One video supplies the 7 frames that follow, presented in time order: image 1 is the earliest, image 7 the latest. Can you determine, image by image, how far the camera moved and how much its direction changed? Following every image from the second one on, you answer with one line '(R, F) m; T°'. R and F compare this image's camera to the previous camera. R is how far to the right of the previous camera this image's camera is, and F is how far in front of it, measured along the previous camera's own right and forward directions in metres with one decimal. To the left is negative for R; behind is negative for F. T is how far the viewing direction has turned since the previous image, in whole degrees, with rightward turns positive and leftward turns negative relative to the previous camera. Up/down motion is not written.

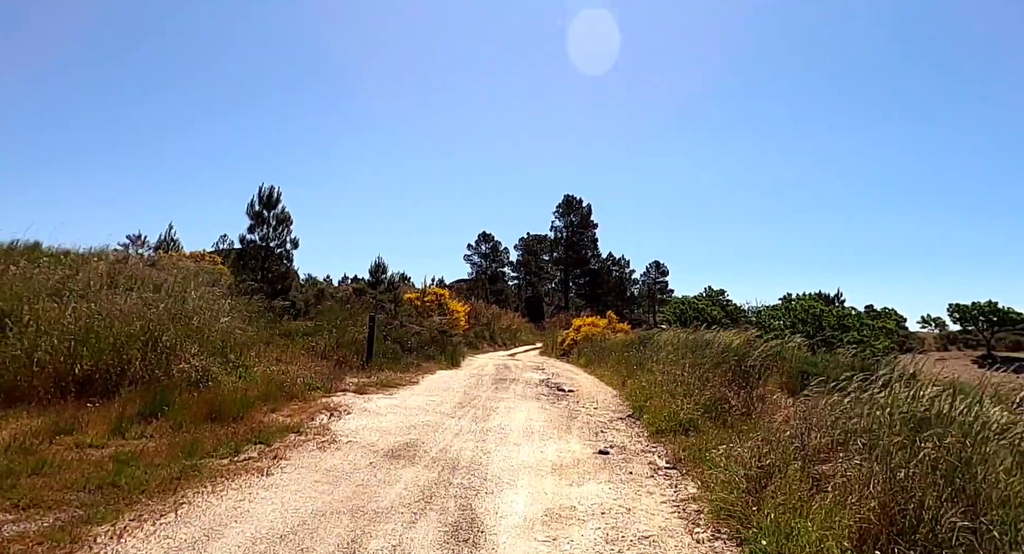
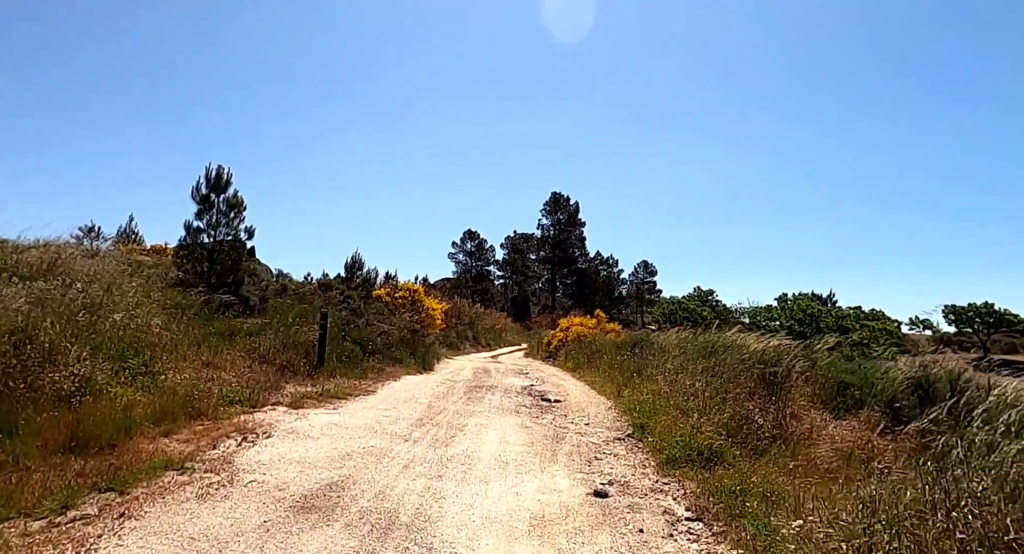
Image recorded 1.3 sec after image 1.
(+0.2, +2.7) m; +1°
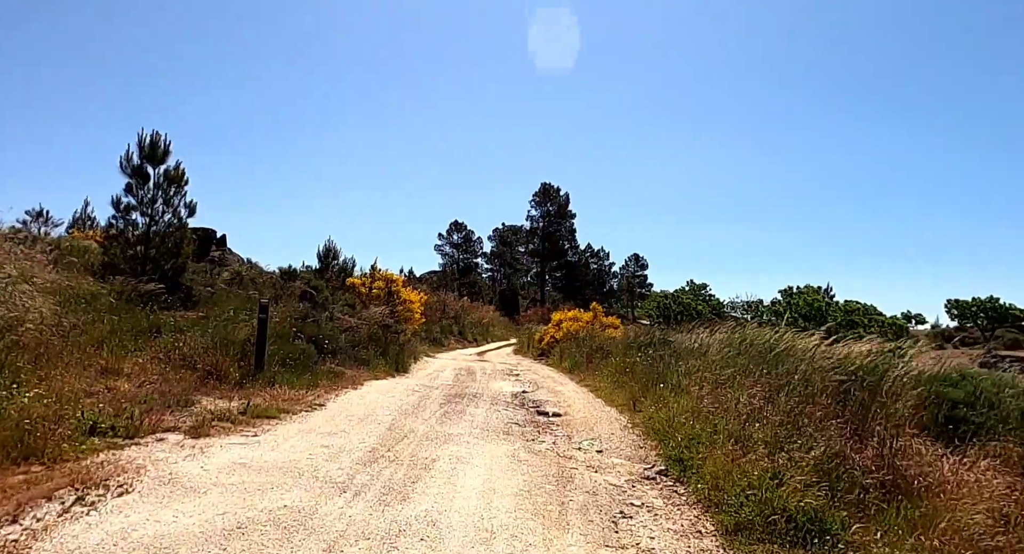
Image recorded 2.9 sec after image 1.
(0.0, +3.2) m; +1°
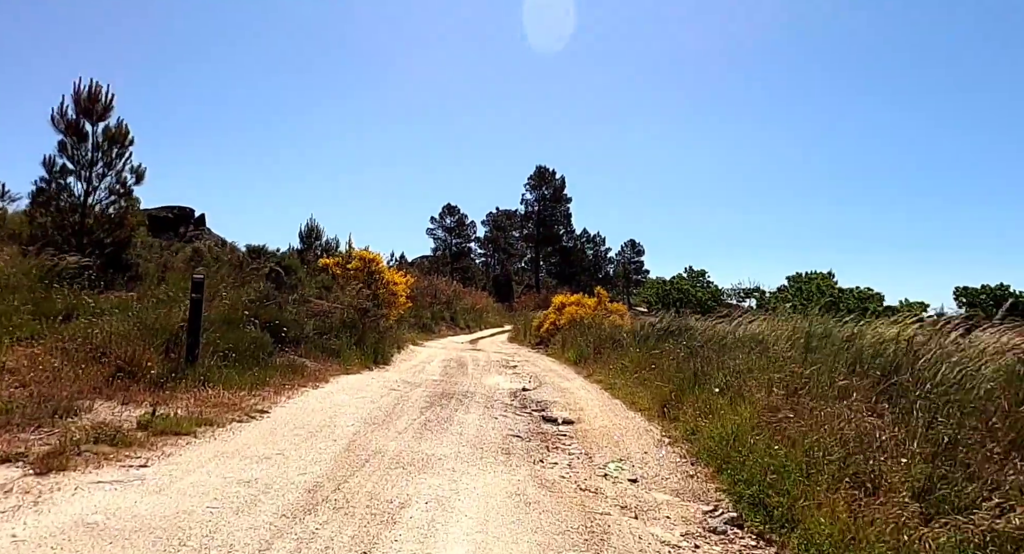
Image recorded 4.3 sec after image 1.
(-0.1, +2.7) m; +1°
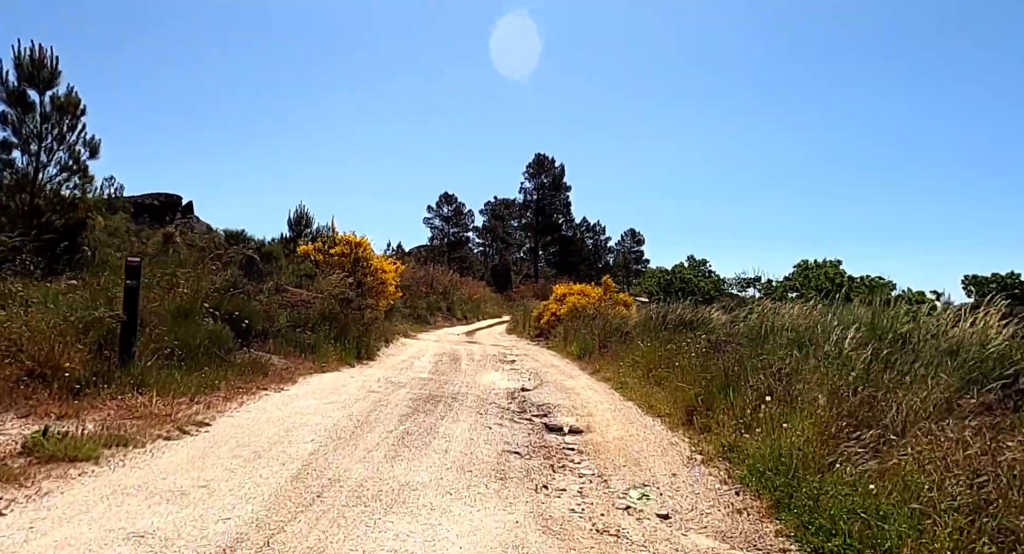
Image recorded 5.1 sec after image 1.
(0.0, +1.6) m; 0°
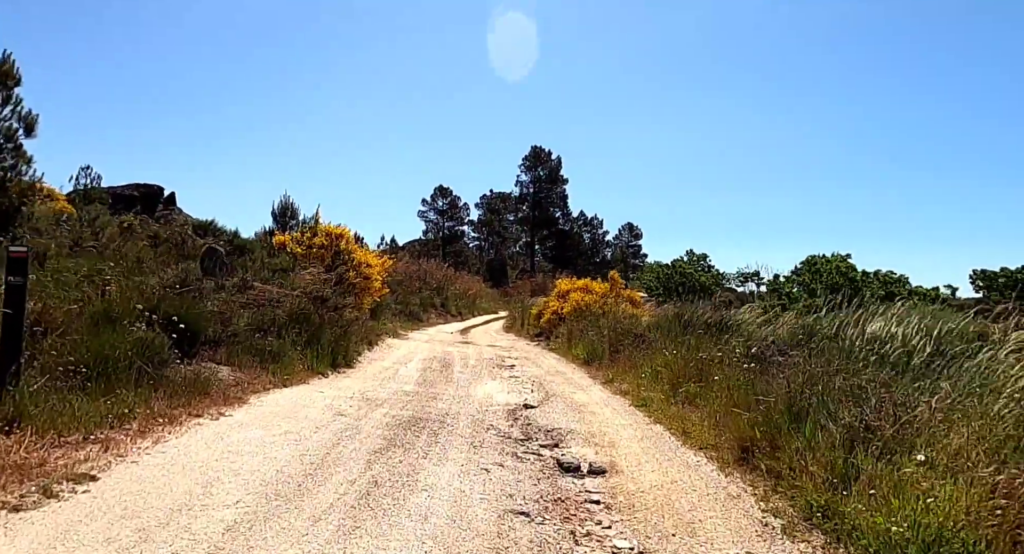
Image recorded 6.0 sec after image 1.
(-0.1, +2.0) m; 0°
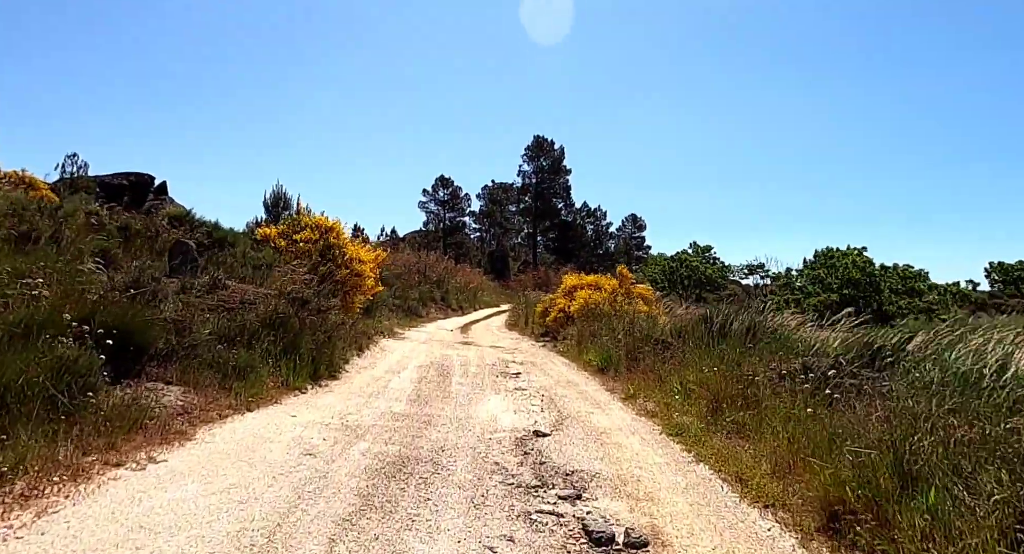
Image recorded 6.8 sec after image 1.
(-0.1, +1.6) m; 0°
